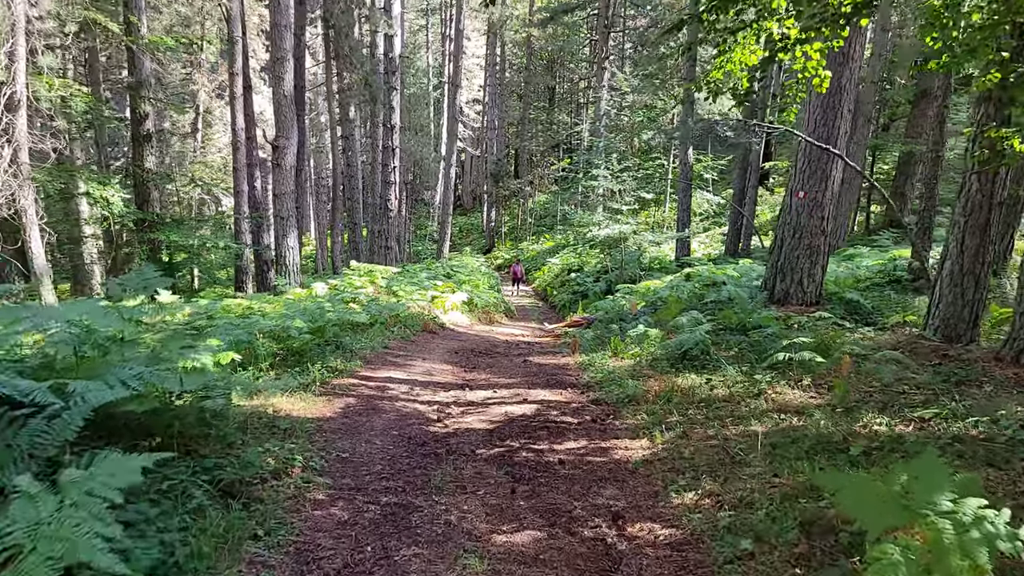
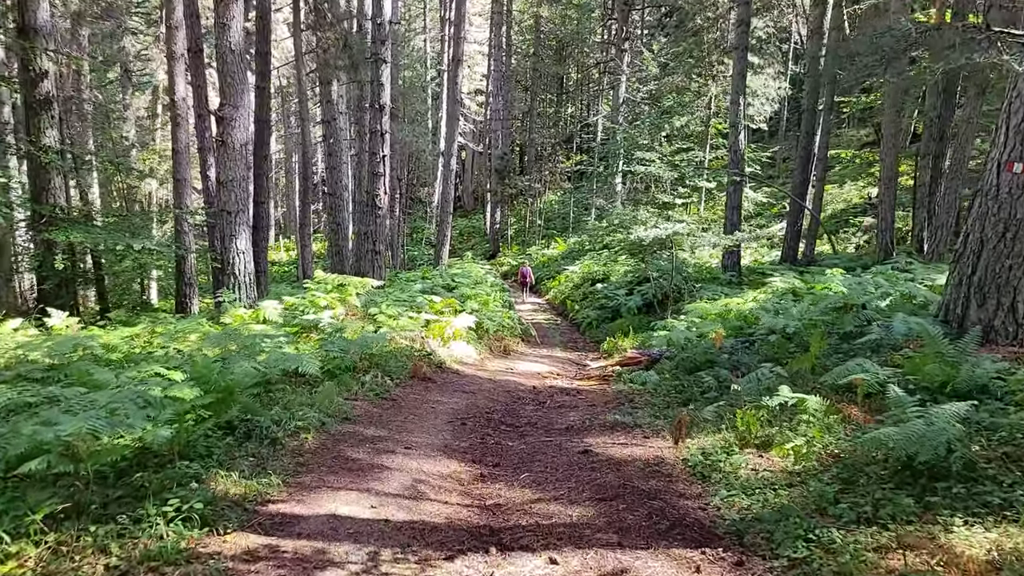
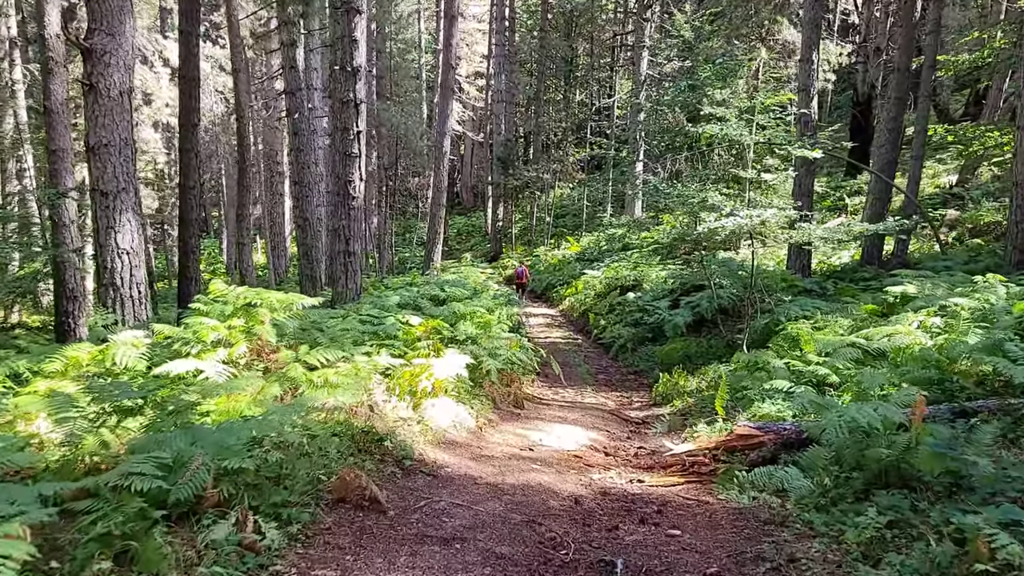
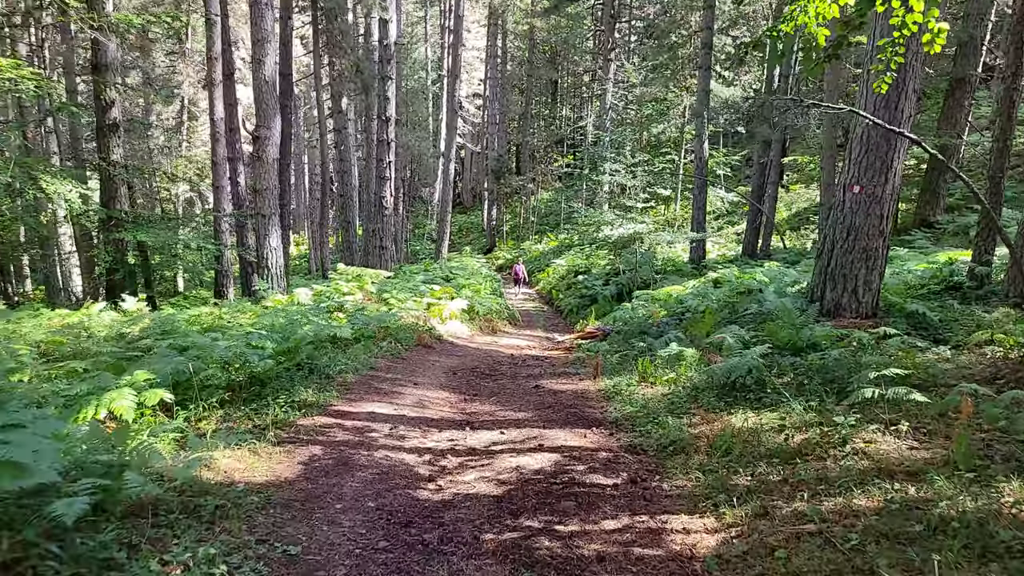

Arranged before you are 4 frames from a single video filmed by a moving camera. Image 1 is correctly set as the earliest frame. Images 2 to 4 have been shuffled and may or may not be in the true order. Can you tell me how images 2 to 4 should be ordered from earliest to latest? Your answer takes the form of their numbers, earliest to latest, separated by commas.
4, 2, 3
